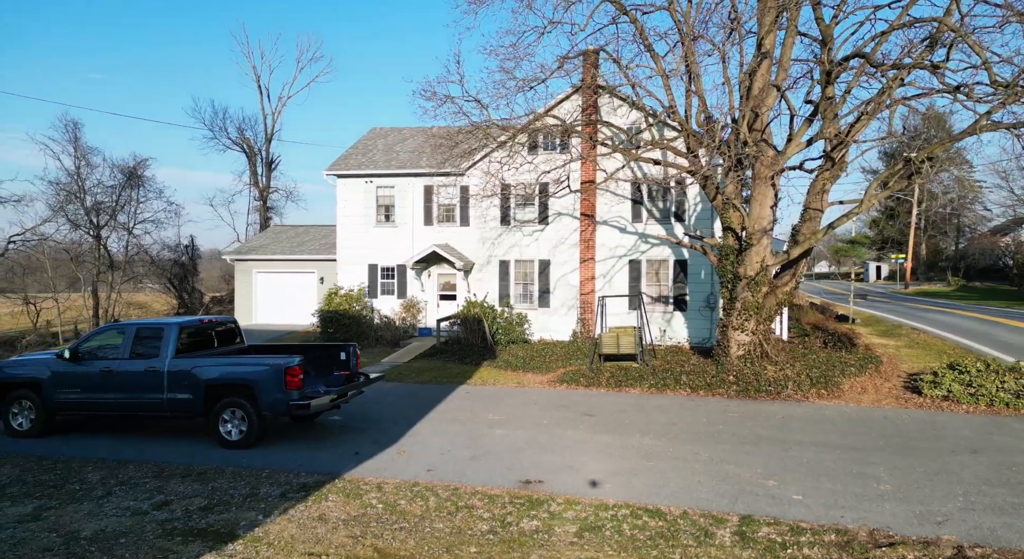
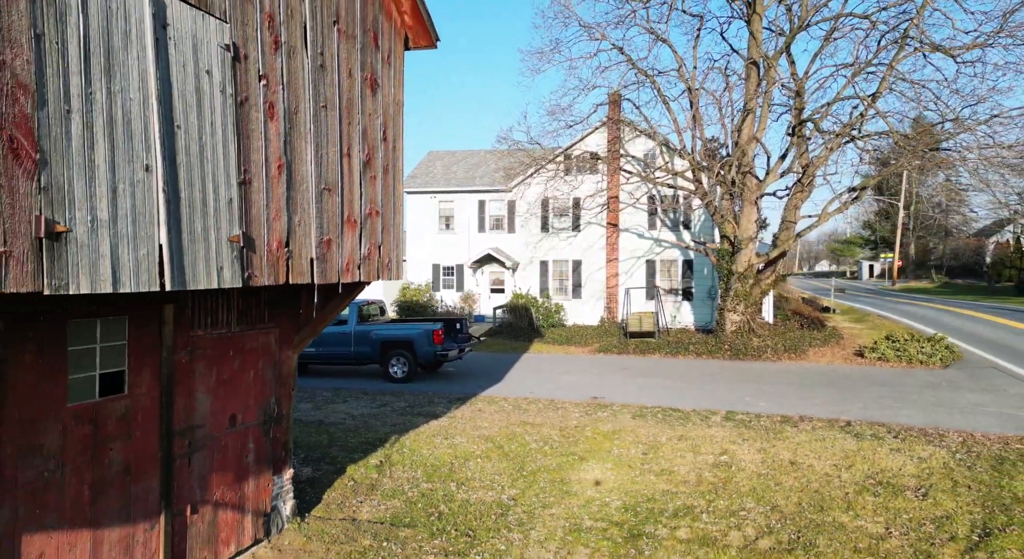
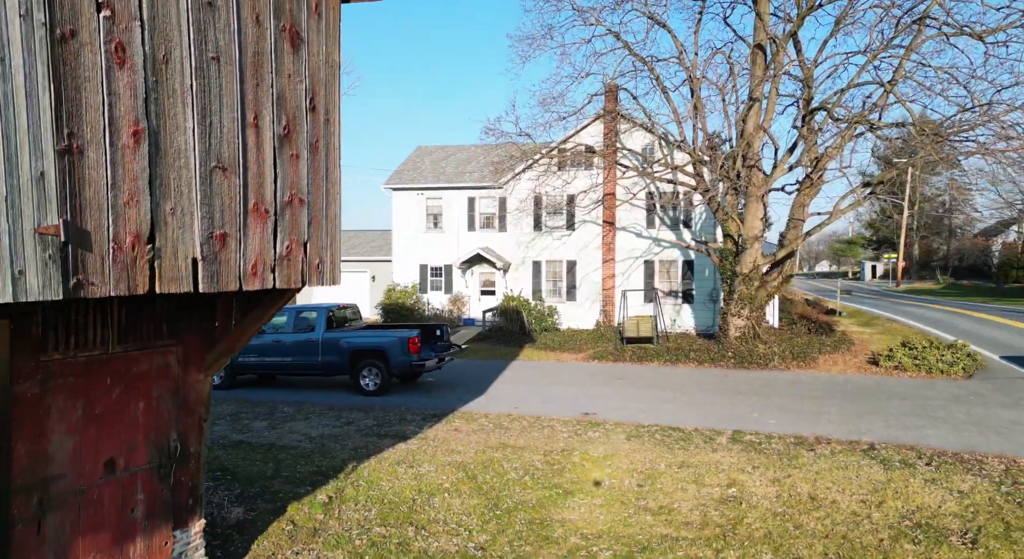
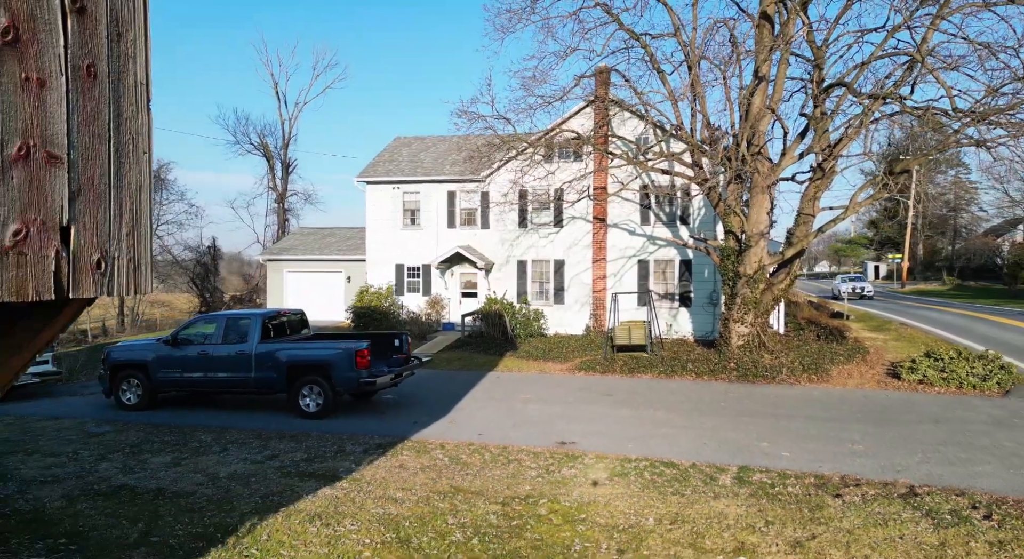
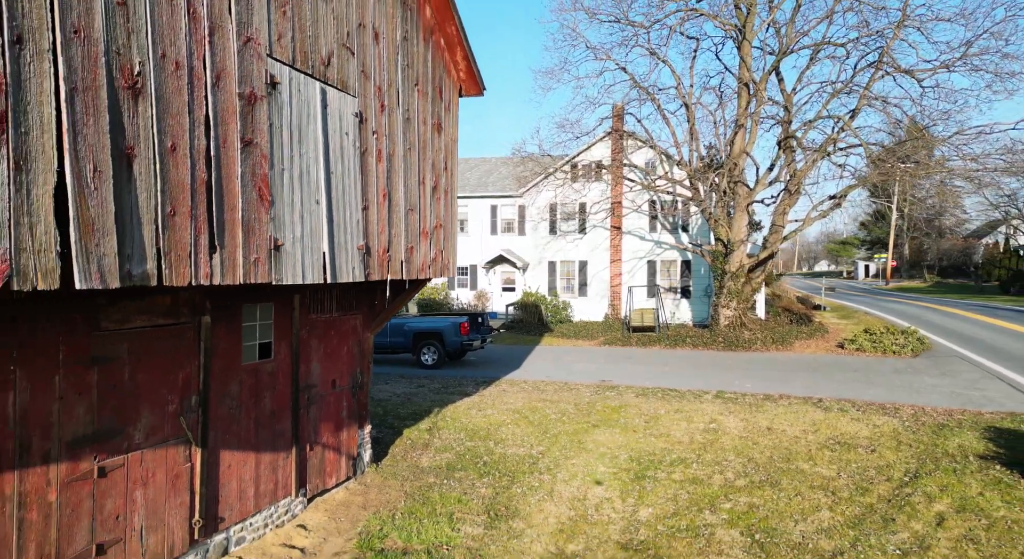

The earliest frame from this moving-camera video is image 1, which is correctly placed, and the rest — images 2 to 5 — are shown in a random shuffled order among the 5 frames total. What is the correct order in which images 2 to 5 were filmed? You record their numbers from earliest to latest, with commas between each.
4, 3, 2, 5
